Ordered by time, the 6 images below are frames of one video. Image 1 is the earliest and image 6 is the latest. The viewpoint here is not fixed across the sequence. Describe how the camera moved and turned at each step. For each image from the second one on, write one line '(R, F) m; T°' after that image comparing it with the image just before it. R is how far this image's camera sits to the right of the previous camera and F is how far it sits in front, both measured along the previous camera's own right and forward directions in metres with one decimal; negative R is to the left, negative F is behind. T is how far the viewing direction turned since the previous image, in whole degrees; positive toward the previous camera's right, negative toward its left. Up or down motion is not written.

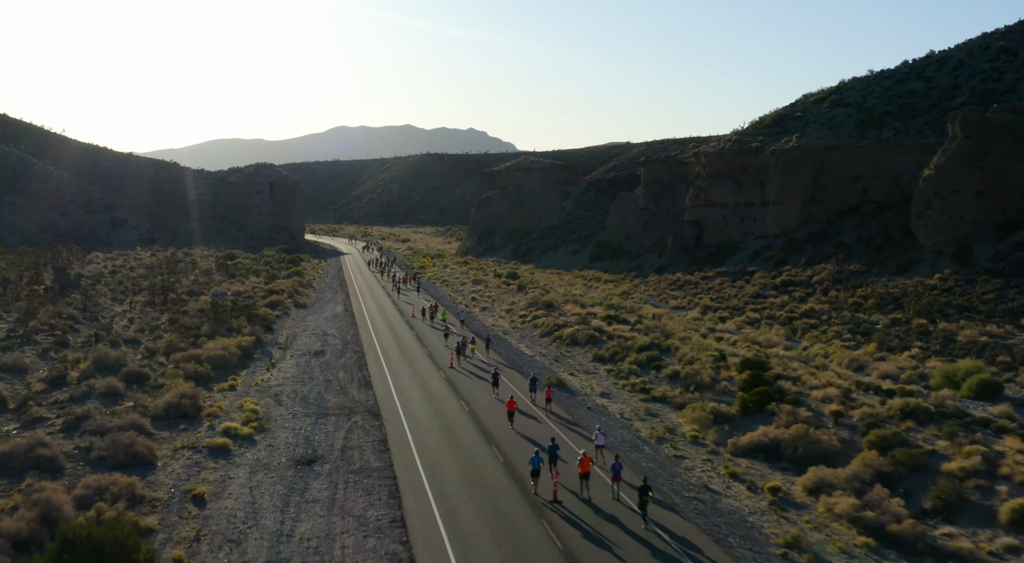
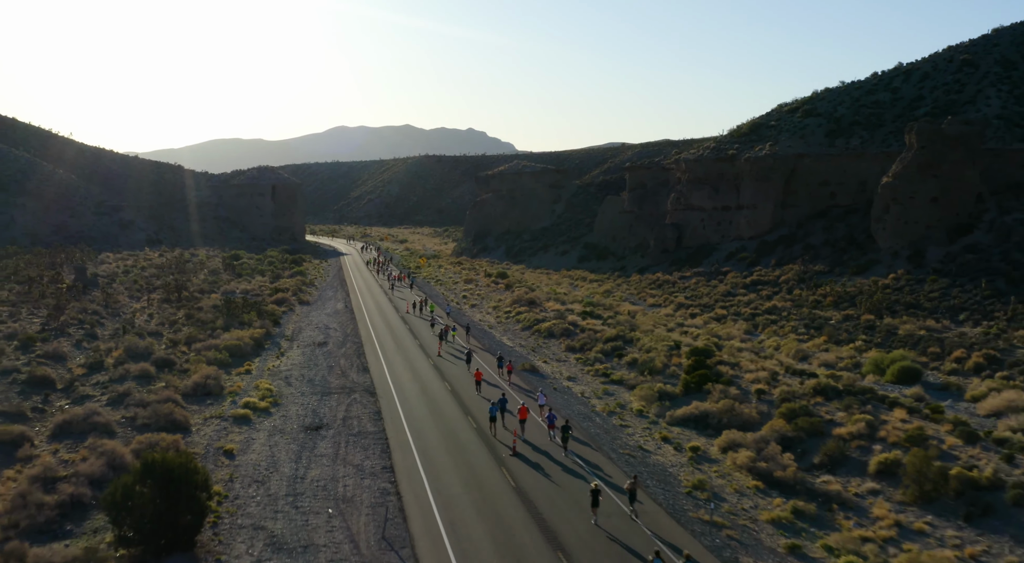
(+0.7, -3.1) m; 0°
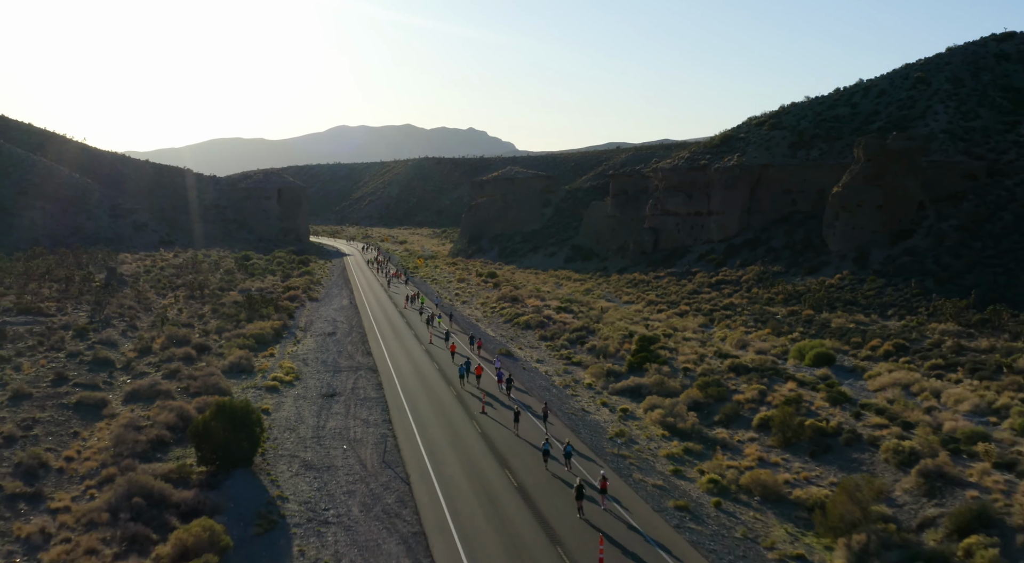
(+0.9, -4.8) m; 0°
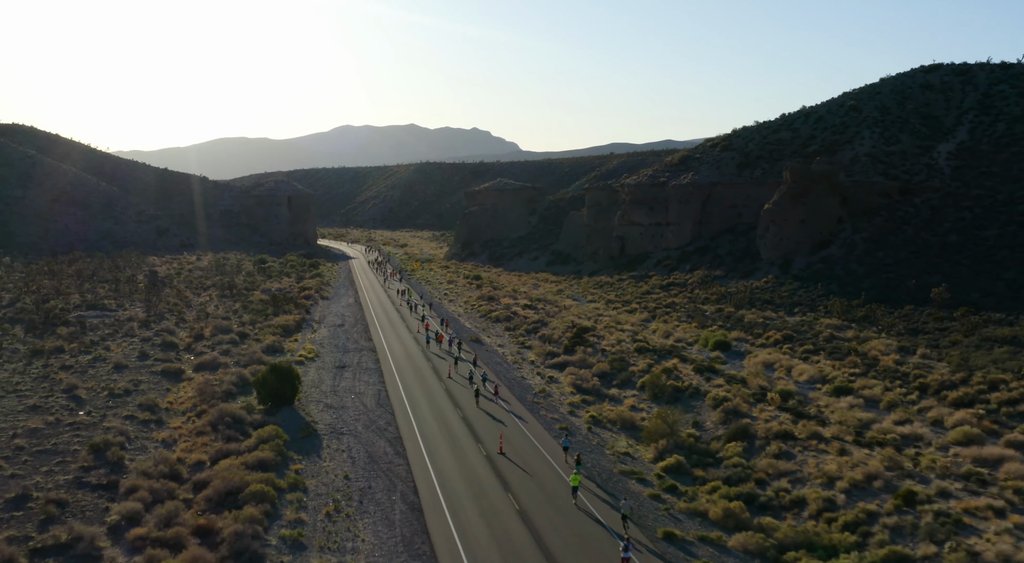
(+1.9, -8.6) m; 0°
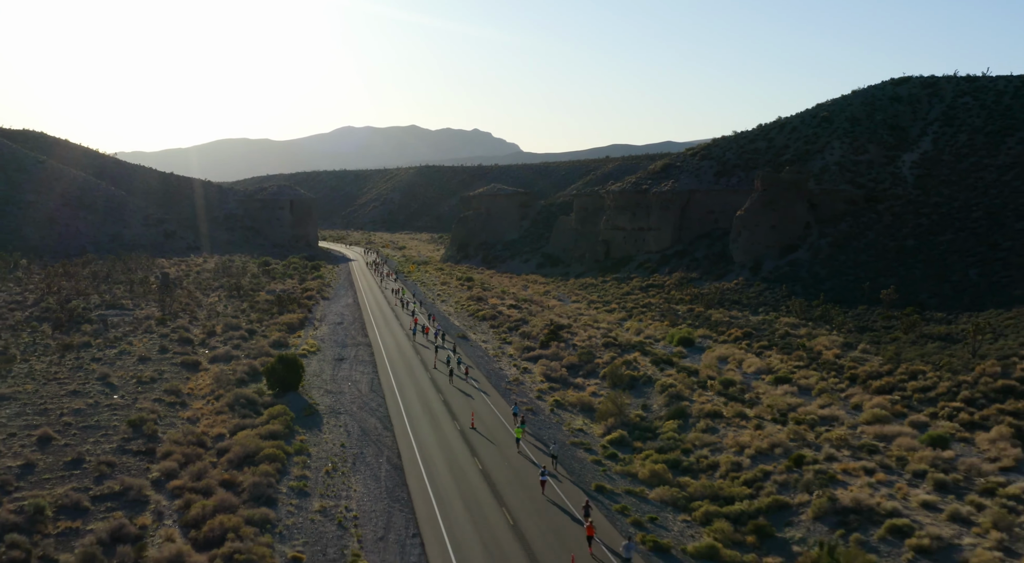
(+1.1, -3.9) m; 0°
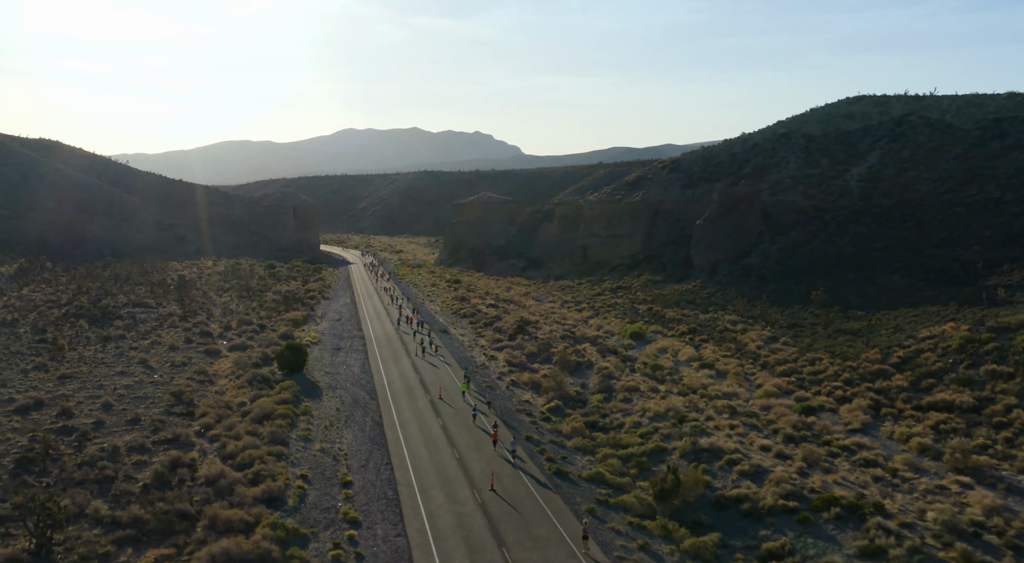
(+1.9, -6.6) m; 0°
